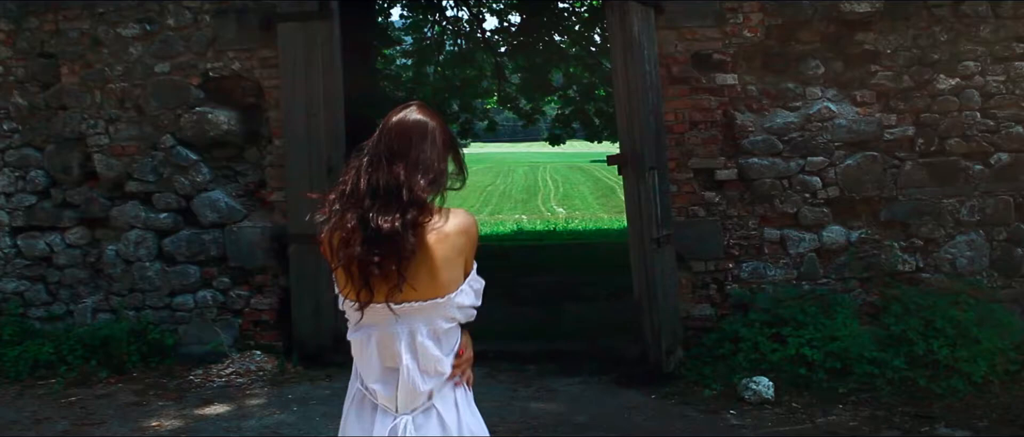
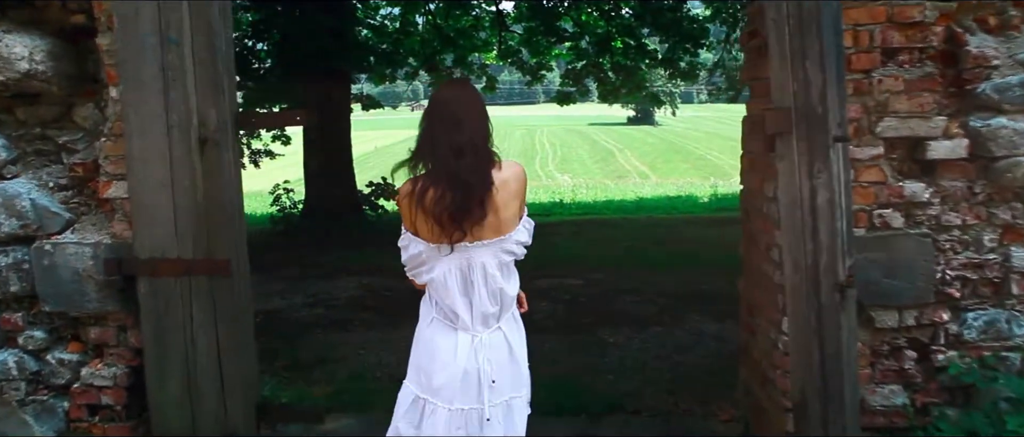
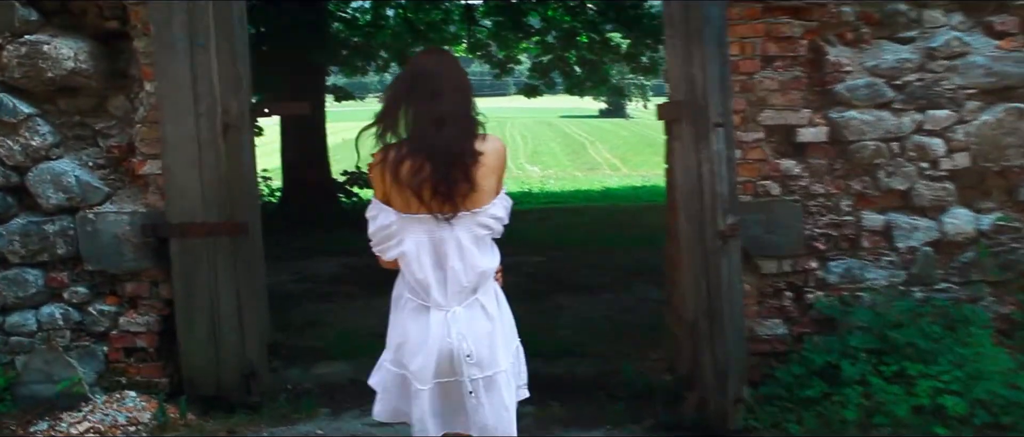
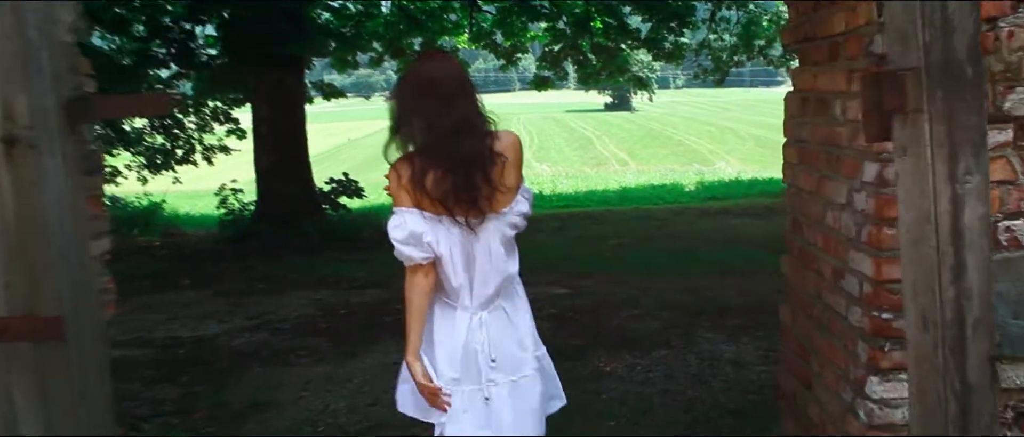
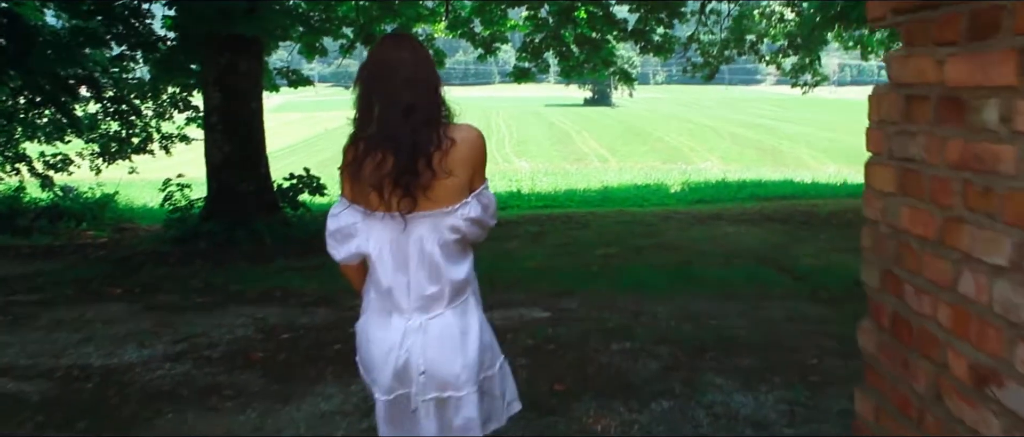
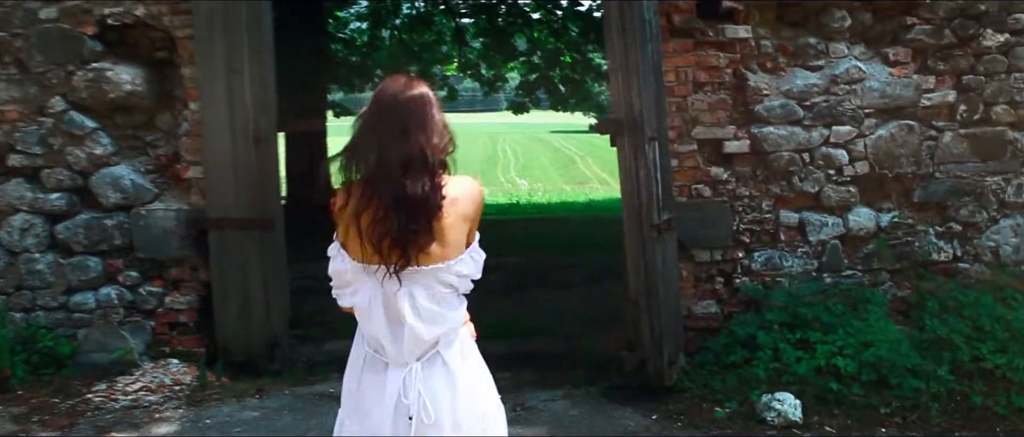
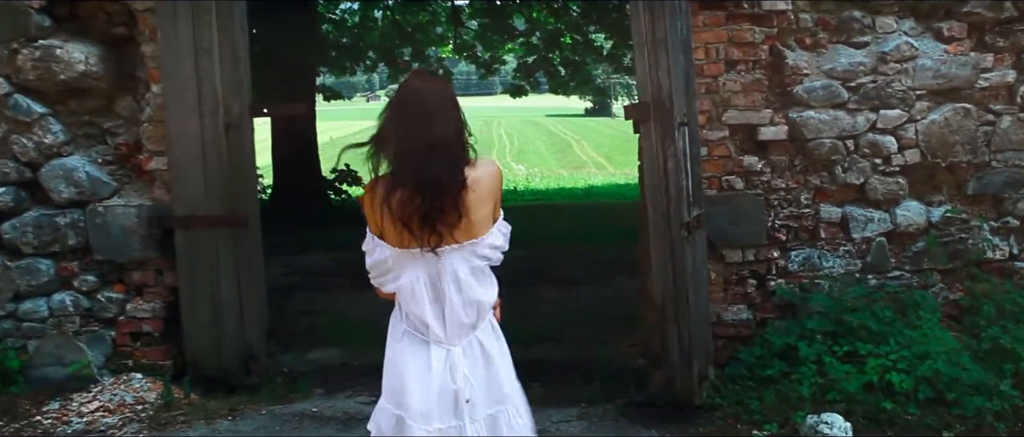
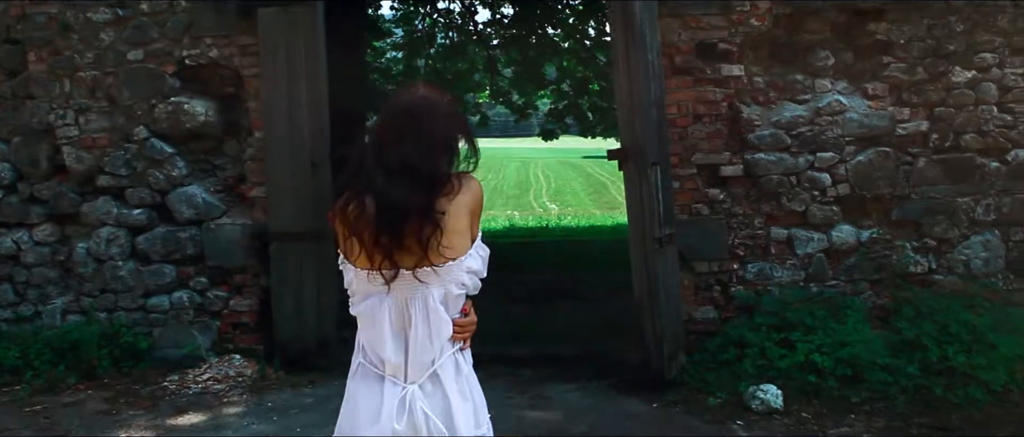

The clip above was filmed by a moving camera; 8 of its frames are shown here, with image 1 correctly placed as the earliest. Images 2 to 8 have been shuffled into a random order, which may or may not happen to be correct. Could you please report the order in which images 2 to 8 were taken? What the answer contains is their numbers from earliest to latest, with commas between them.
8, 6, 7, 3, 2, 4, 5
